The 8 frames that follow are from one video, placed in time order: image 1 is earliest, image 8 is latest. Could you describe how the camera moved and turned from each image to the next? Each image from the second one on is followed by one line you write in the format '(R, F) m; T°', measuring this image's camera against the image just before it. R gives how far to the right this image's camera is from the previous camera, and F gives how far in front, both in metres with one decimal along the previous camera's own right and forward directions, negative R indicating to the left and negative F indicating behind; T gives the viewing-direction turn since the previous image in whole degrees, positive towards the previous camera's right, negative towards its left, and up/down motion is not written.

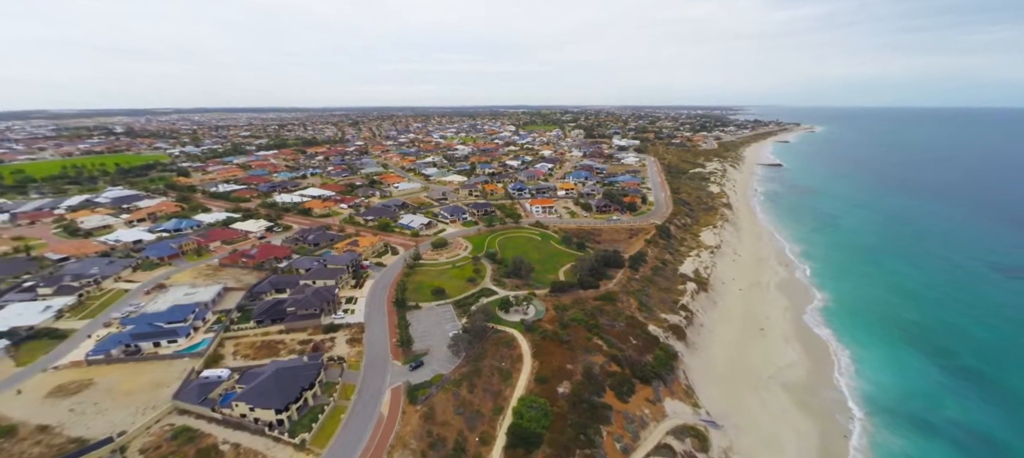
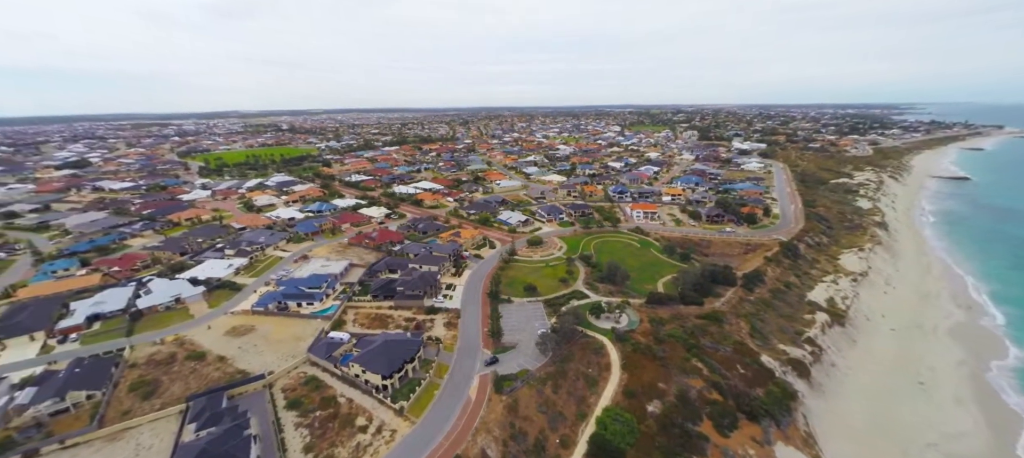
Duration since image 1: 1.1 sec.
(-1.4, 0.0) m; -13°
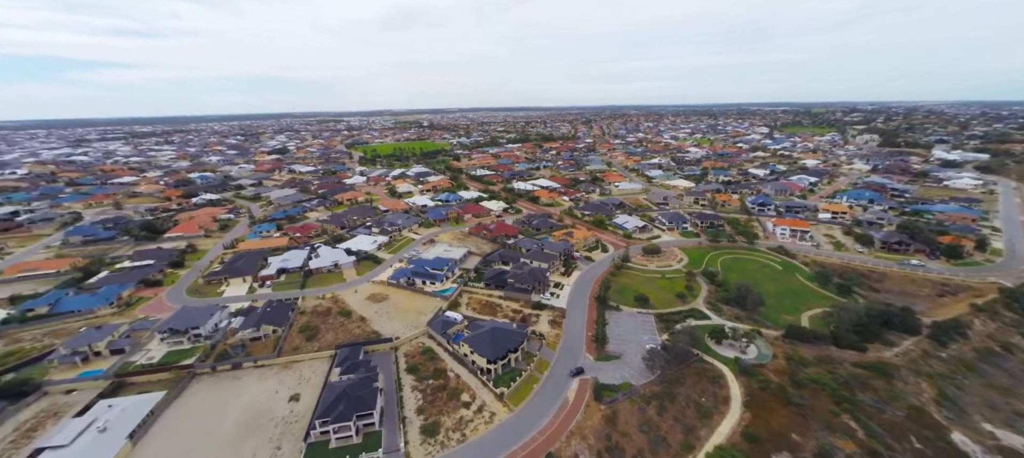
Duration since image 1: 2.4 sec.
(-1.7, -0.1) m; -15°
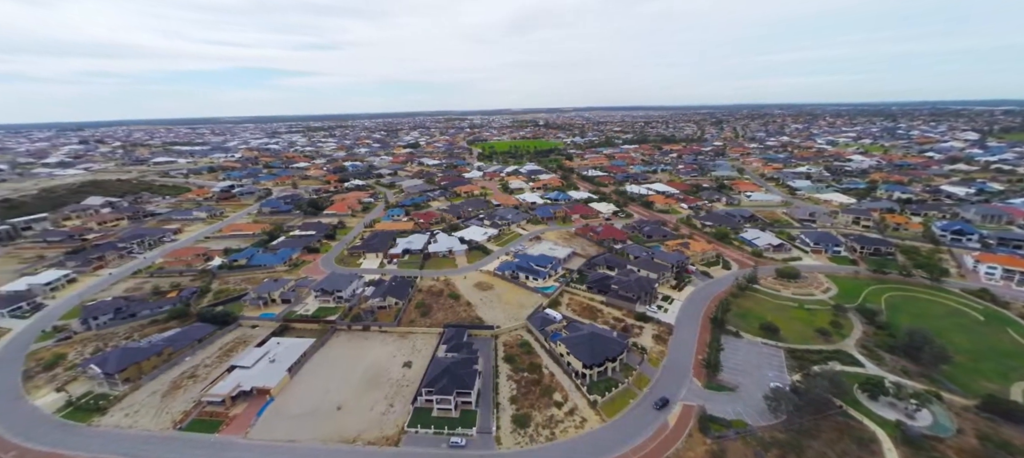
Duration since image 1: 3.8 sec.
(-1.7, -0.2) m; -14°
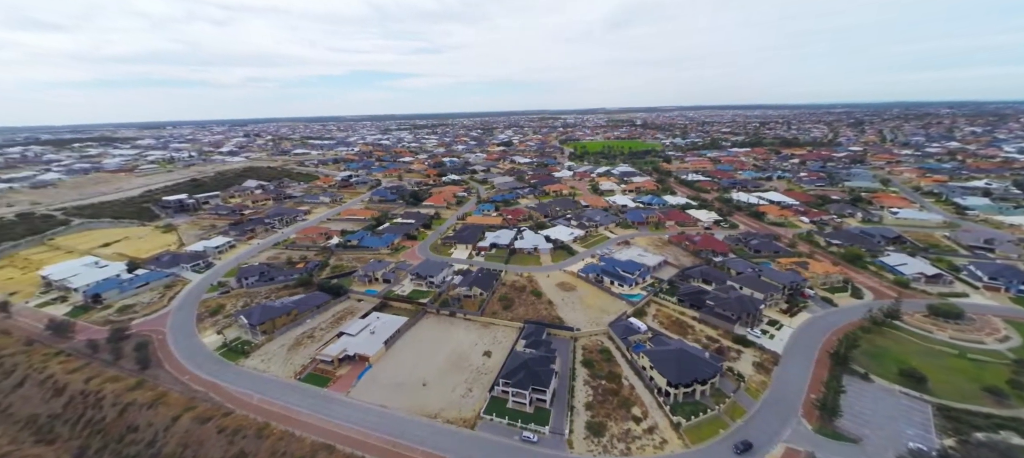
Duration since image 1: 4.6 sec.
(-1.5, -0.1) m; -11°
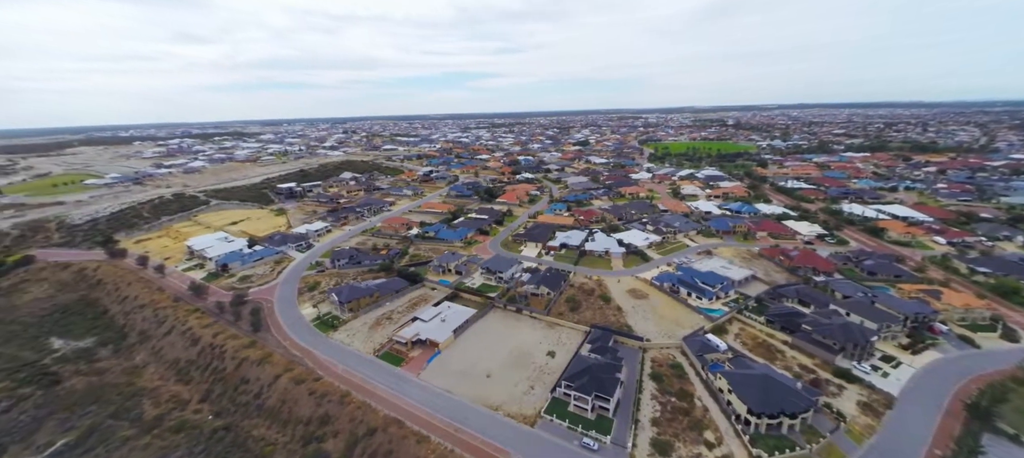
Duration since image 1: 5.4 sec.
(-1.2, -0.1) m; -9°
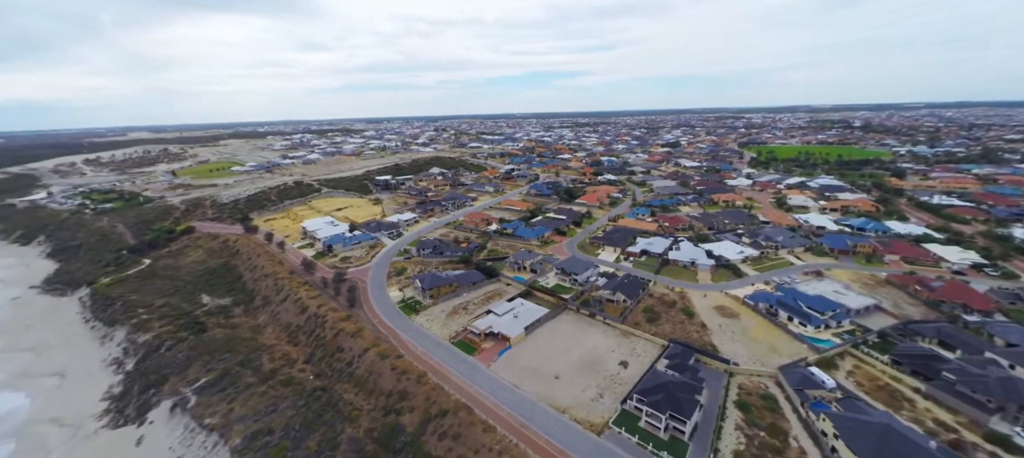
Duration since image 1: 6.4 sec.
(-1.2, -0.1) m; -11°
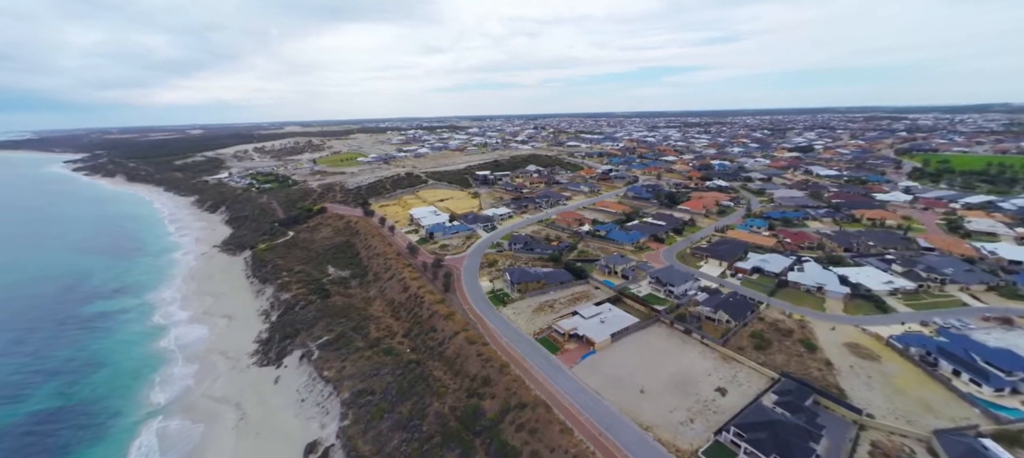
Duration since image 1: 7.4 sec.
(-1.4, -0.3) m; -13°
